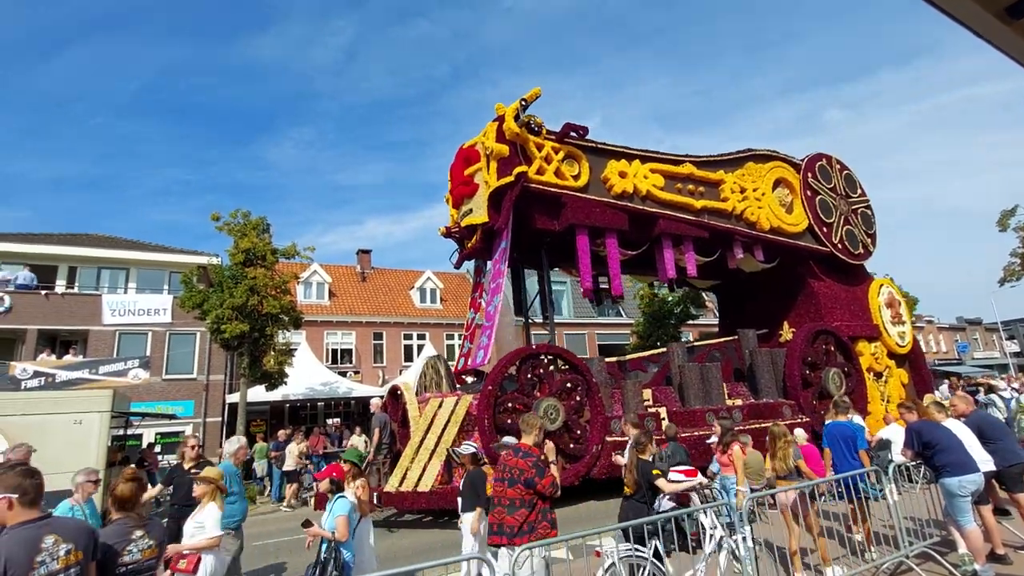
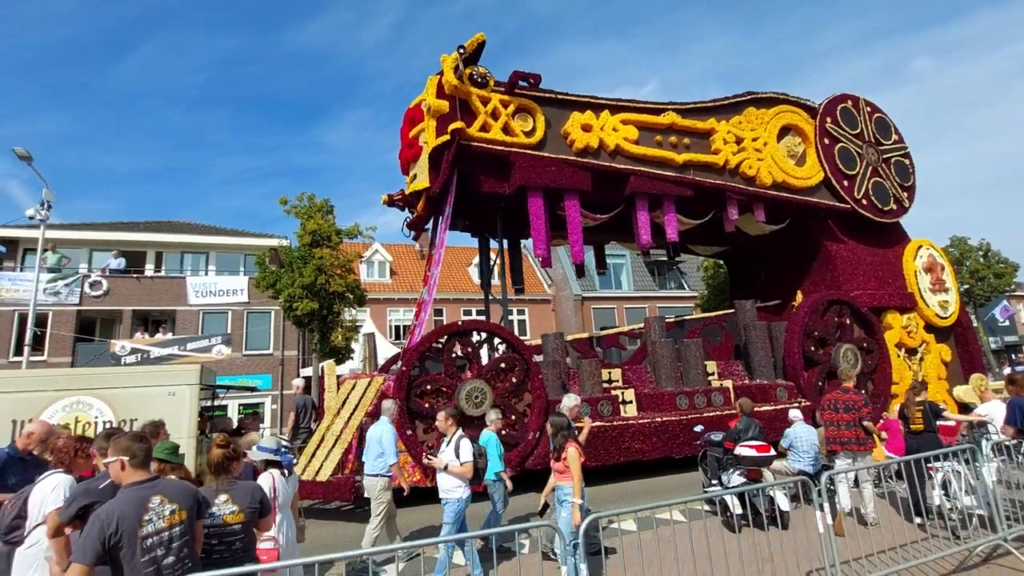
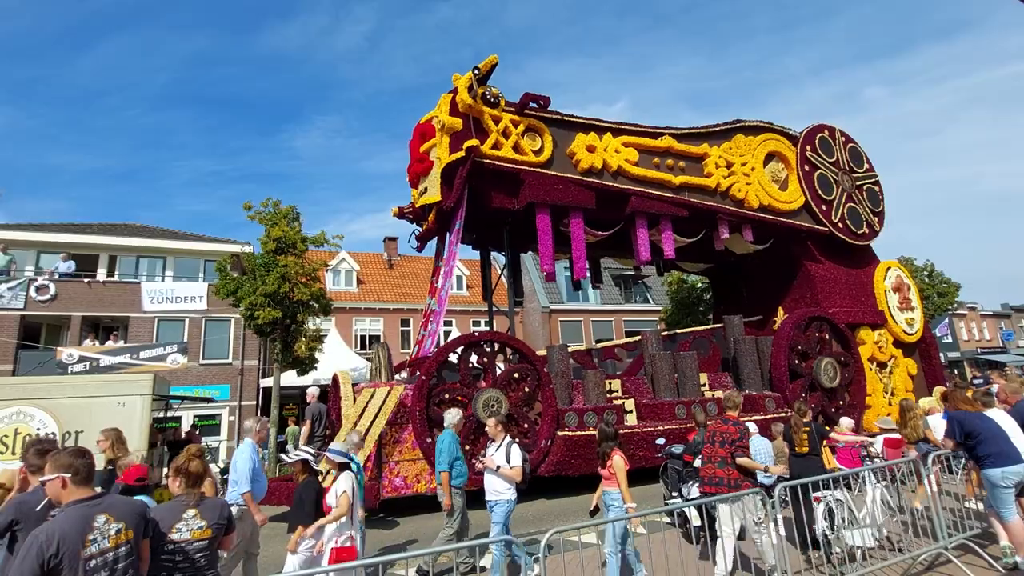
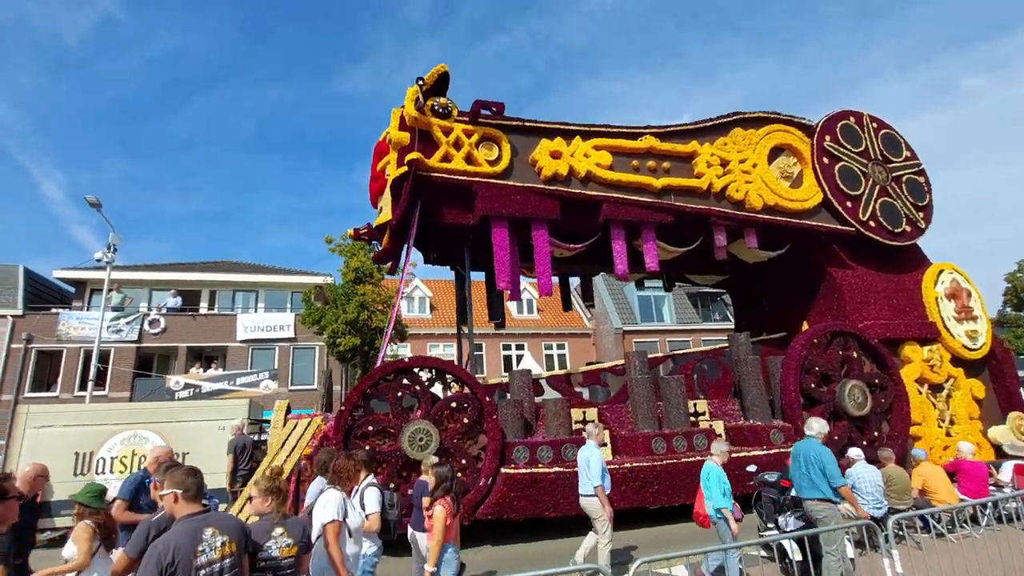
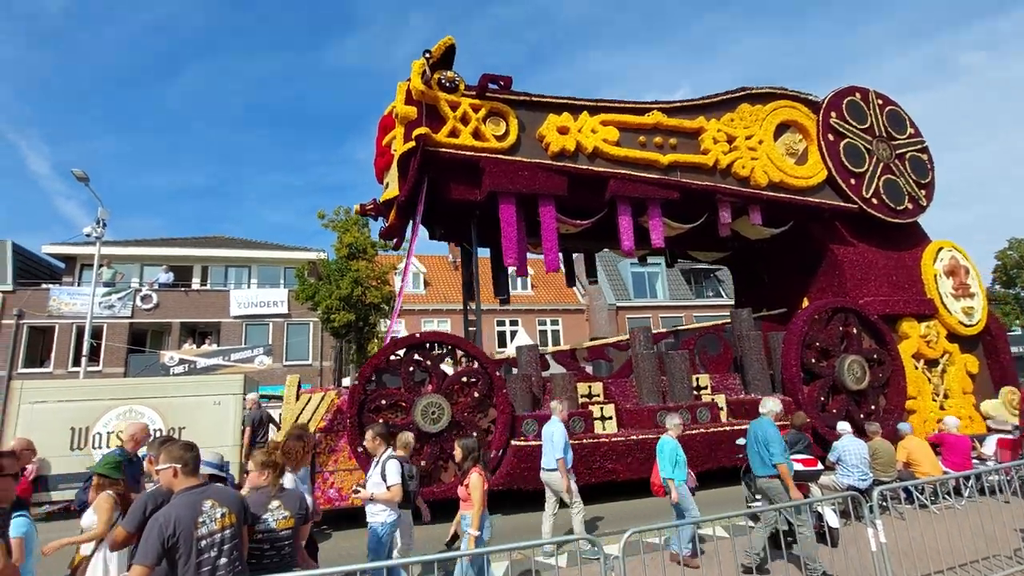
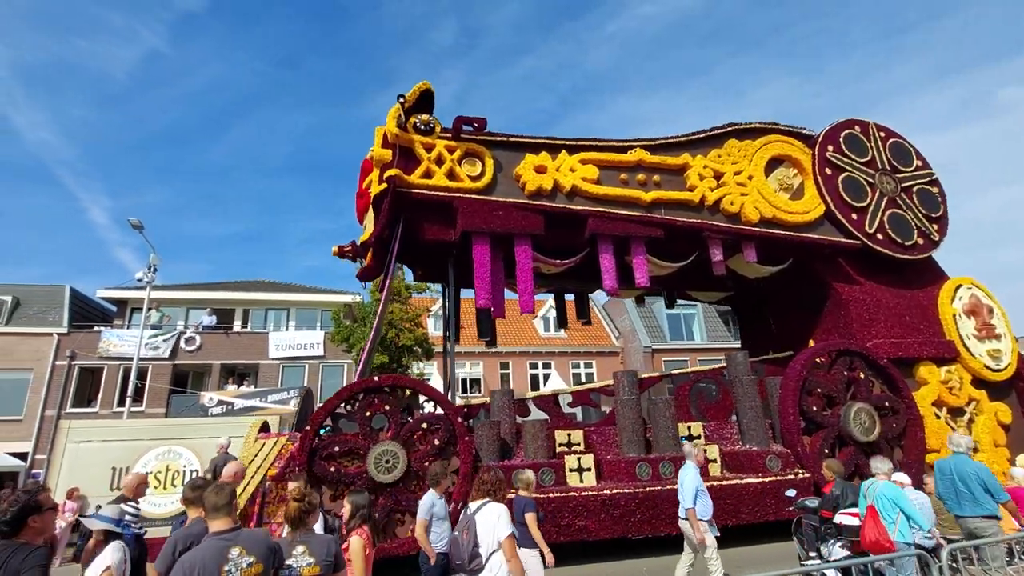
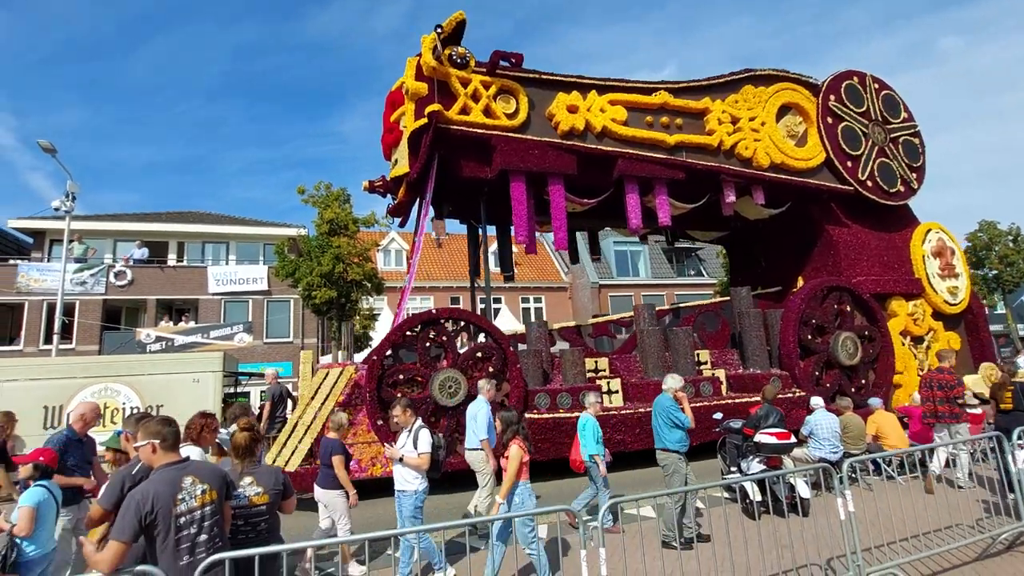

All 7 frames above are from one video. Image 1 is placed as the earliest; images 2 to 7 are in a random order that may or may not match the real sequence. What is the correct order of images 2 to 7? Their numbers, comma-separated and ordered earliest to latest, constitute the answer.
3, 2, 7, 5, 4, 6
